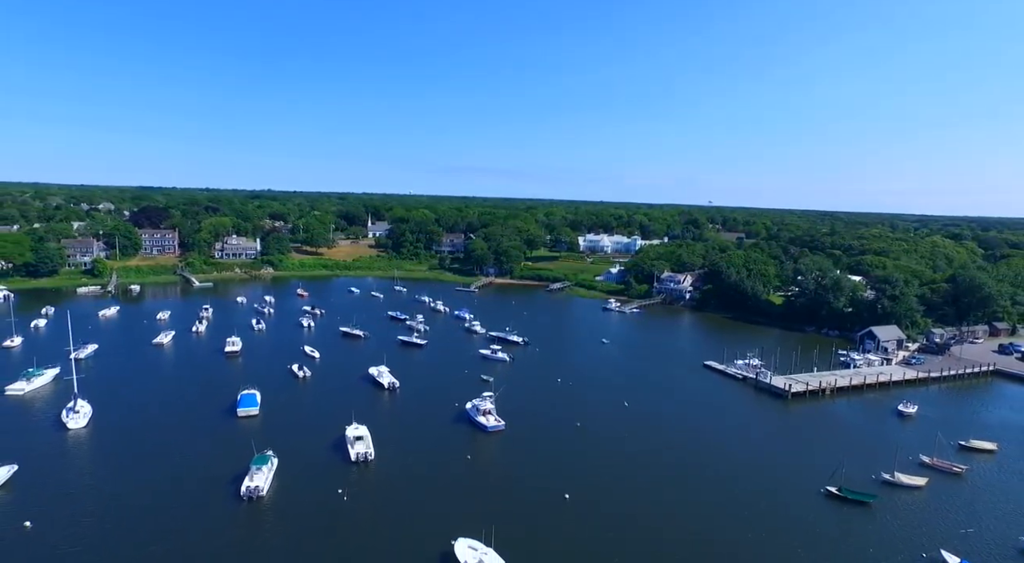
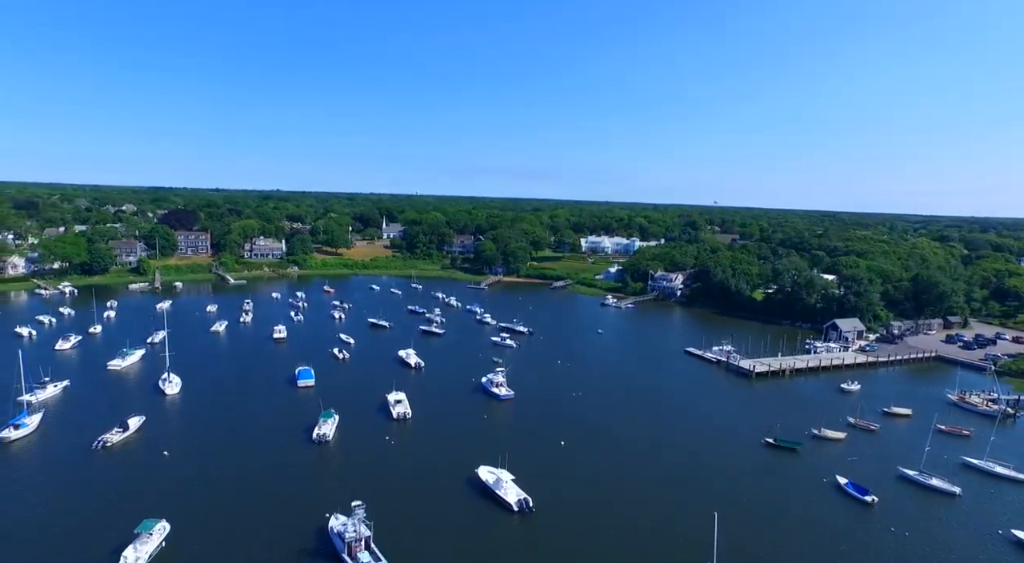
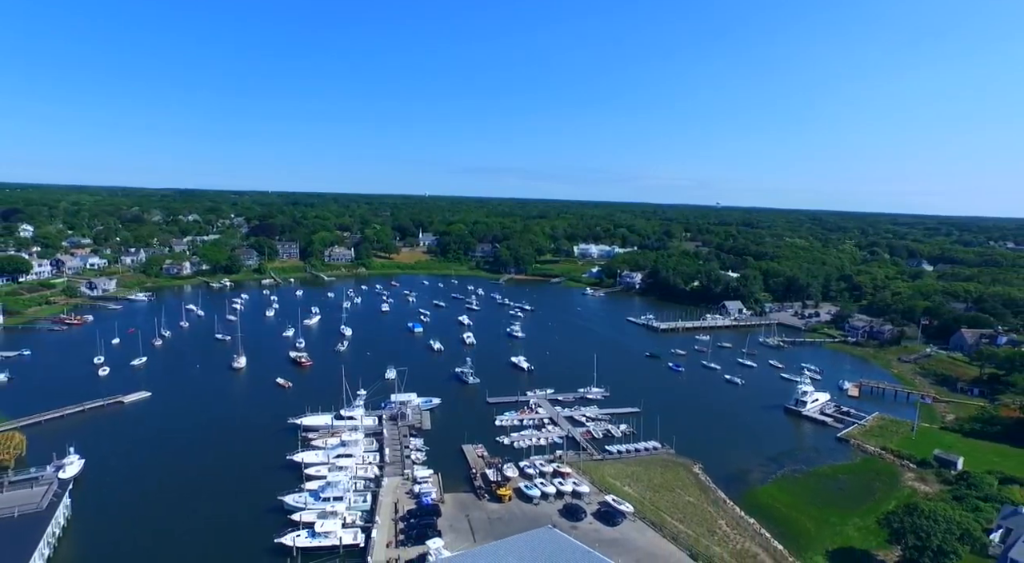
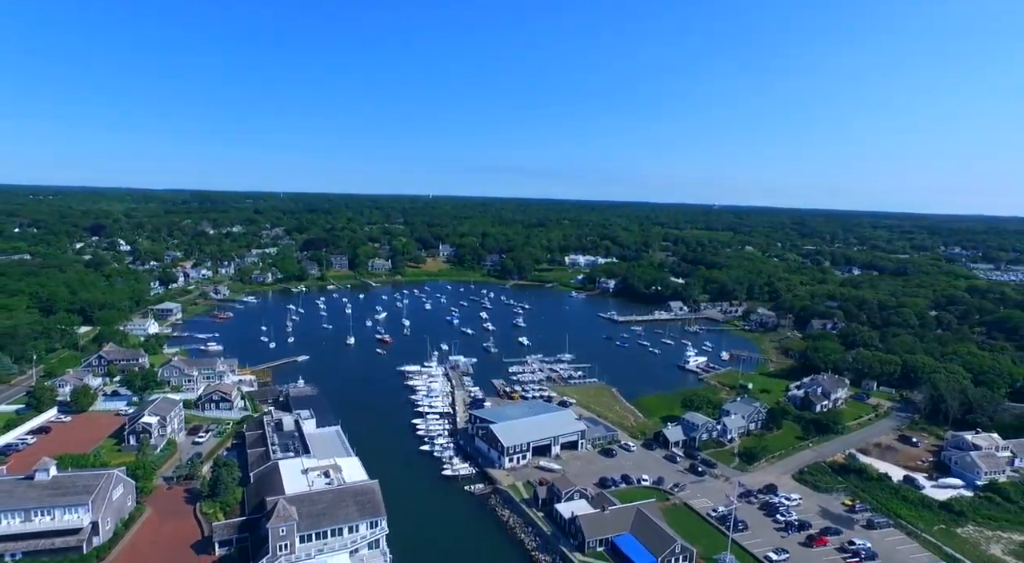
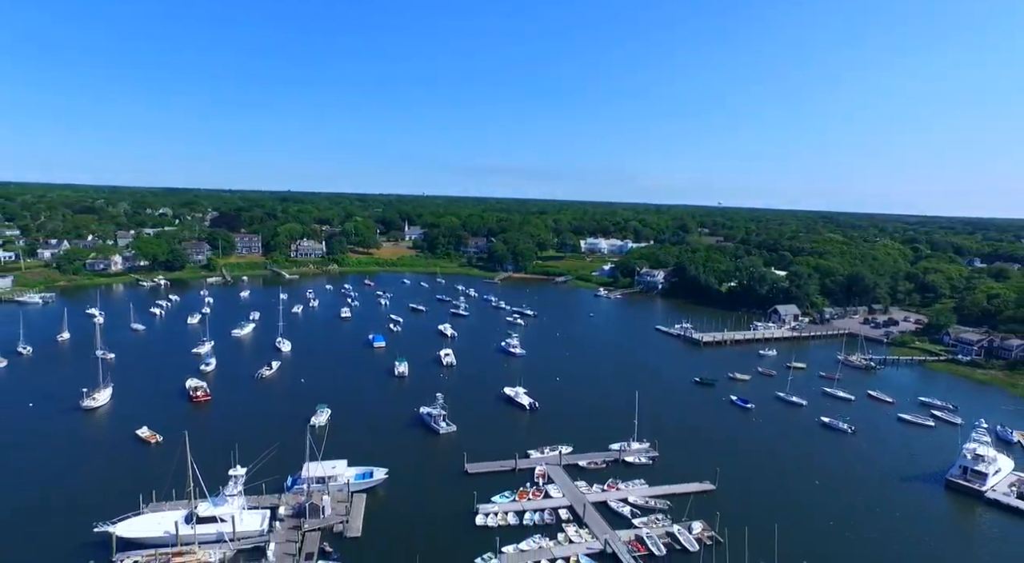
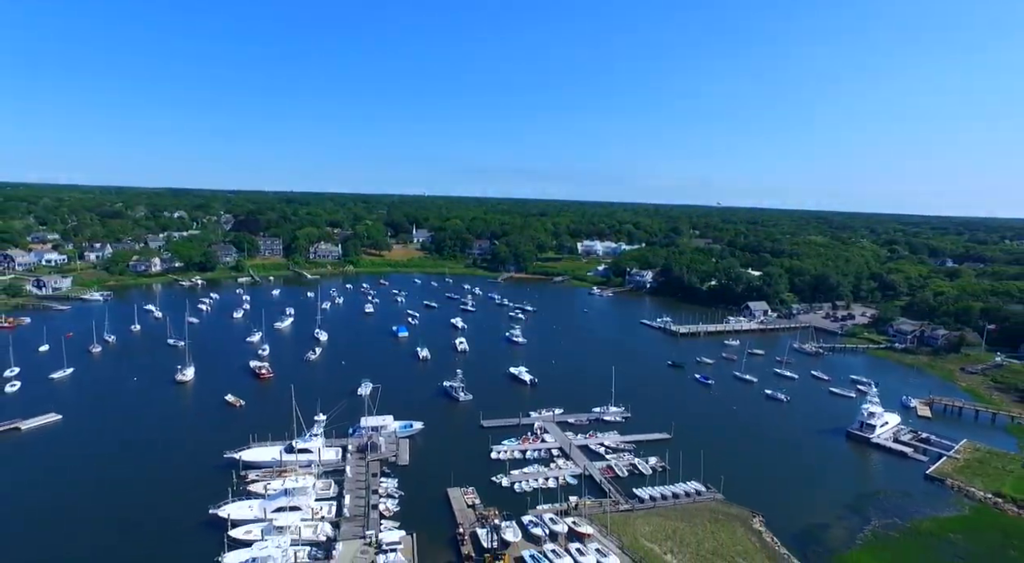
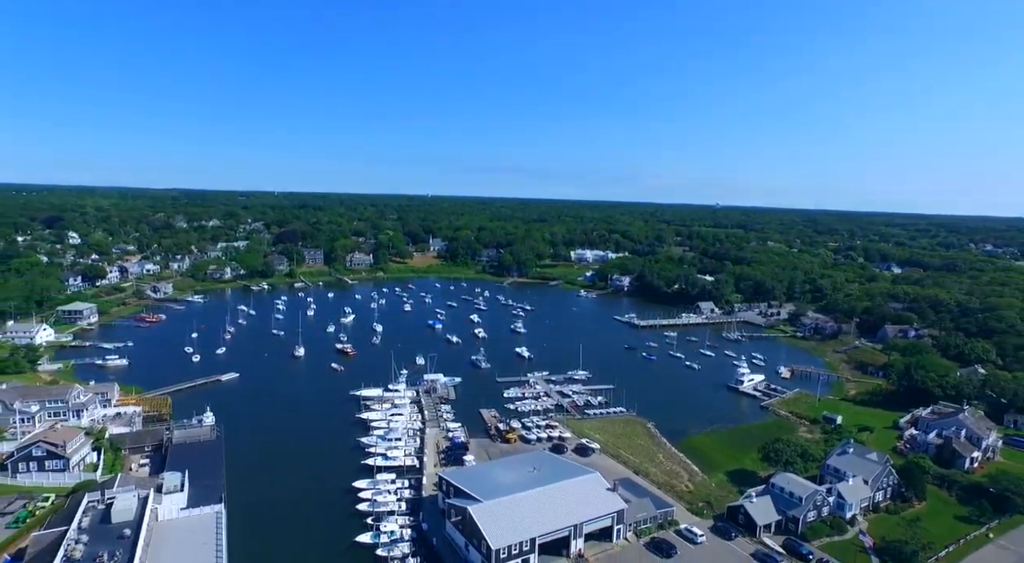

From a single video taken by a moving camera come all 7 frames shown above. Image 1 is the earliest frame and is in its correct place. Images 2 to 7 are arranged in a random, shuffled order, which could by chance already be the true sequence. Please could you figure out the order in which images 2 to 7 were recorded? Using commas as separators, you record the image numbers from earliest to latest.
2, 5, 6, 3, 7, 4
